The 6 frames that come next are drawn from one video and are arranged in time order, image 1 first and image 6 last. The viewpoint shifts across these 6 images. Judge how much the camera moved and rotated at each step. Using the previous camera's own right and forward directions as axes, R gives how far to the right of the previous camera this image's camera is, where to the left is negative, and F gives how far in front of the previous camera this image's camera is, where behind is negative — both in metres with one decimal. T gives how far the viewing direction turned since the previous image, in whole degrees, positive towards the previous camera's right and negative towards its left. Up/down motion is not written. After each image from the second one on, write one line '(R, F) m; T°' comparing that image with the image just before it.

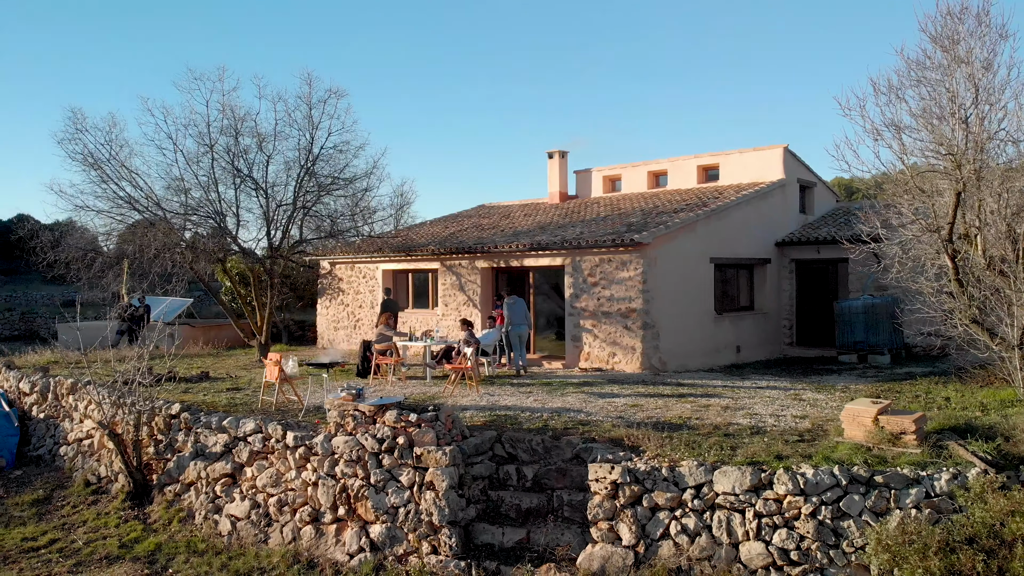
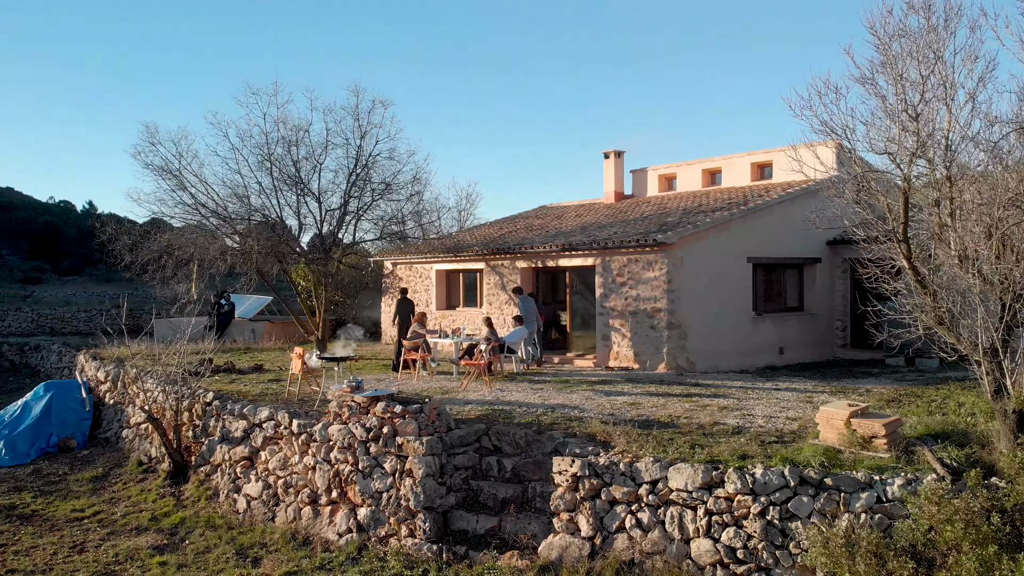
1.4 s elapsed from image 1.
(+1.2, -0.2) m; -8°
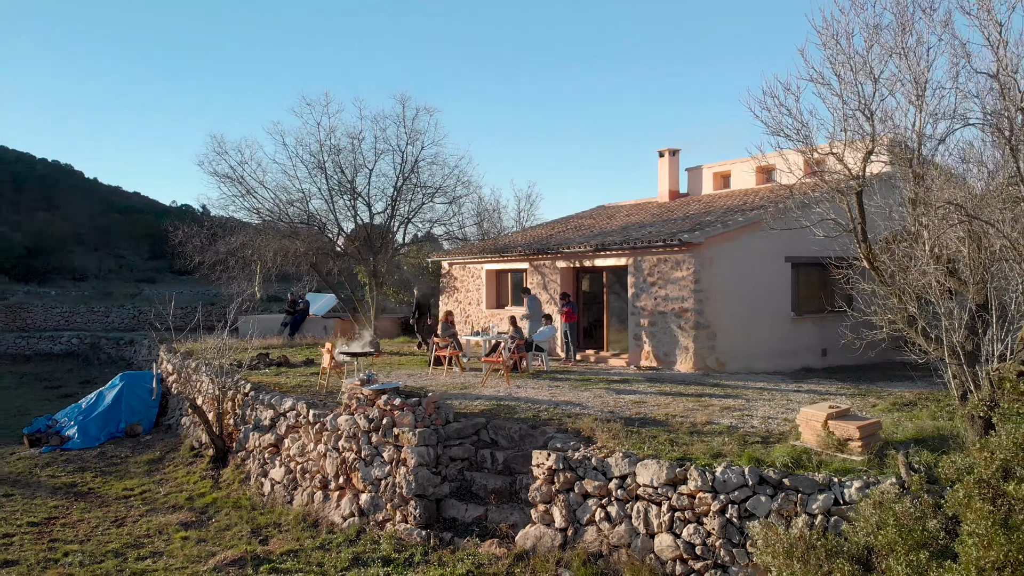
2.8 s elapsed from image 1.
(+1.0, -0.2) m; -8°
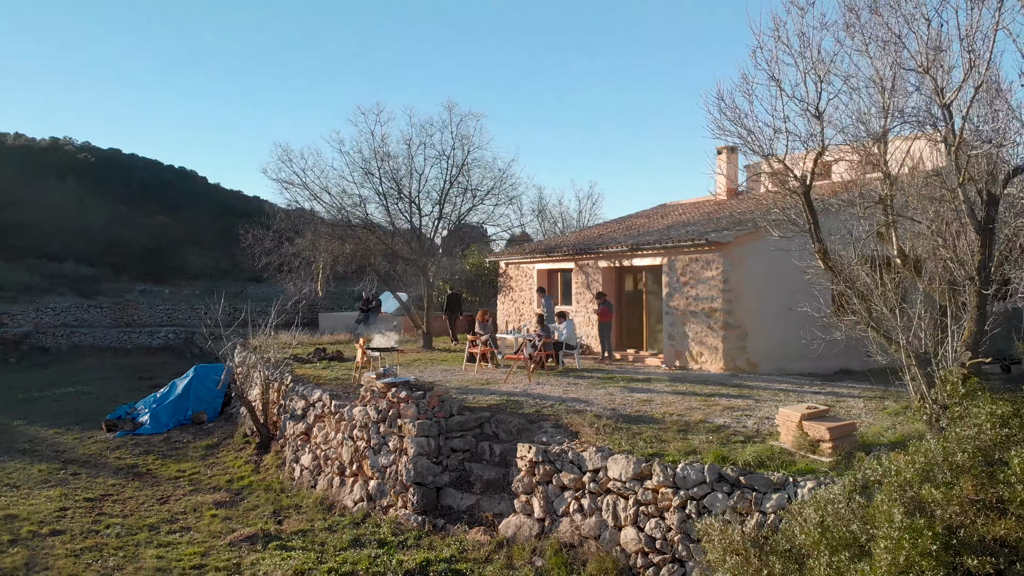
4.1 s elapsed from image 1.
(+1.0, -0.2) m; -8°
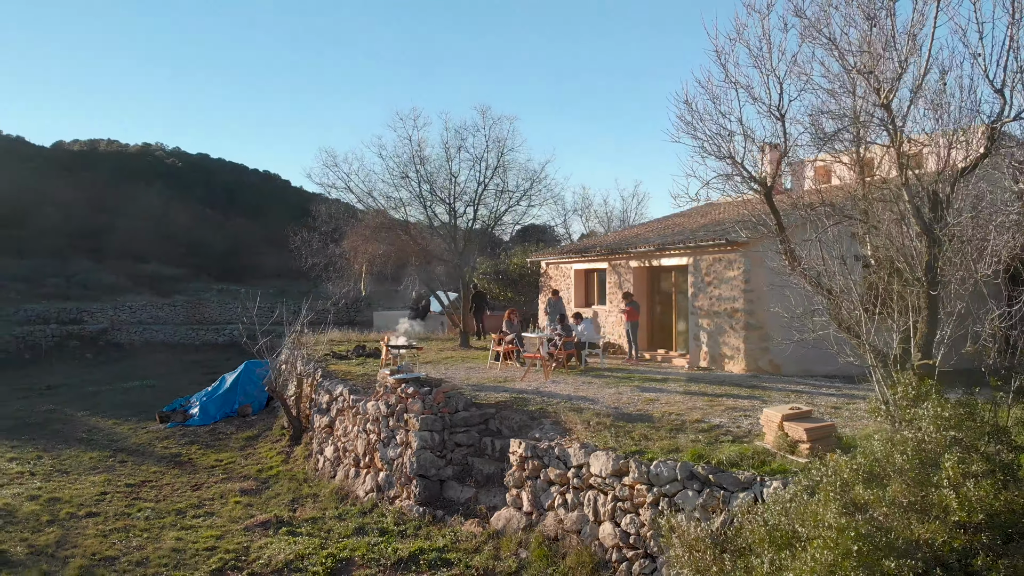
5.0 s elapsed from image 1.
(+0.8, -0.2) m; -6°
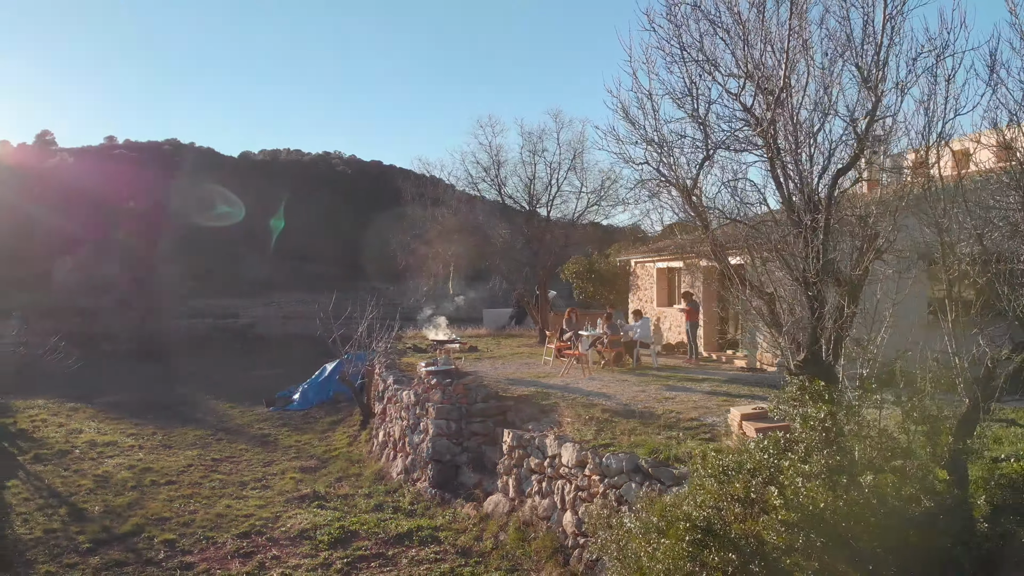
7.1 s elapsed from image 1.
(+1.6, -0.3) m; -12°
